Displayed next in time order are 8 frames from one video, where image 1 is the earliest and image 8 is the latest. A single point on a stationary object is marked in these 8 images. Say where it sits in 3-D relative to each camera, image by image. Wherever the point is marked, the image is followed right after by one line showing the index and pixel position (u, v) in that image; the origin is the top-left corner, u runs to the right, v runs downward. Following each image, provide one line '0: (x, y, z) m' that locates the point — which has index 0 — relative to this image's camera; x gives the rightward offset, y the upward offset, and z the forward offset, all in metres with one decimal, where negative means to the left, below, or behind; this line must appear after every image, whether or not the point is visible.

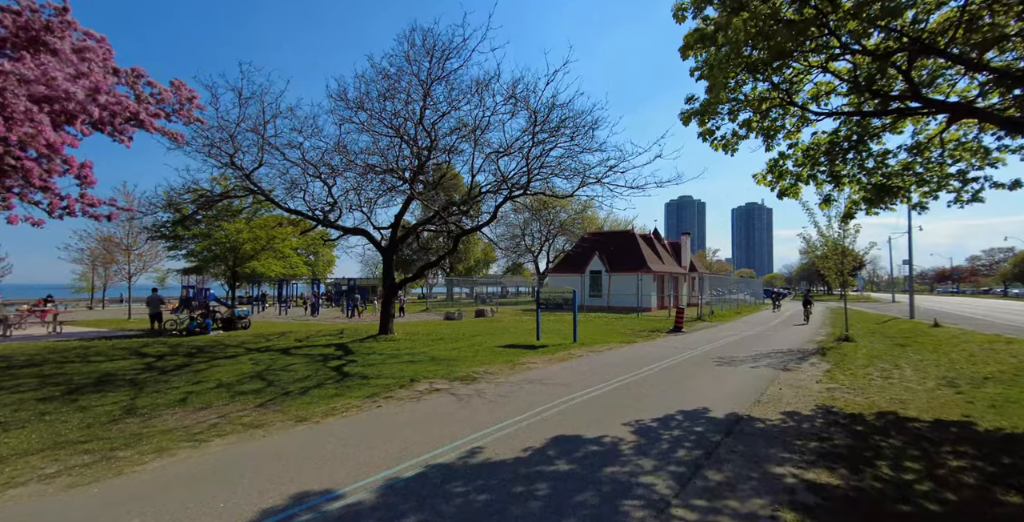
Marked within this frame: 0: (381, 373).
0: (-3.0, -2.6, +10.2) m
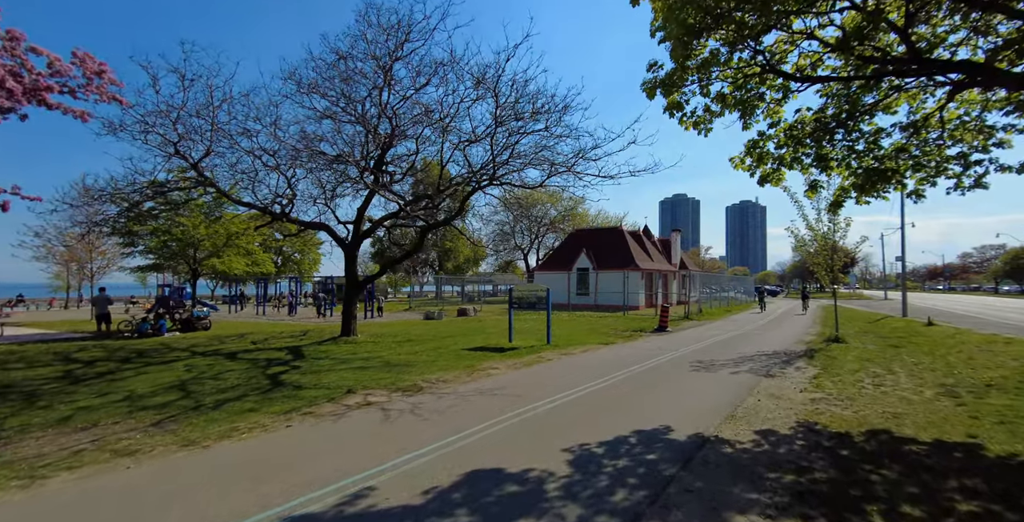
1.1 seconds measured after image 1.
0: (-4.0, -2.5, +9.2) m
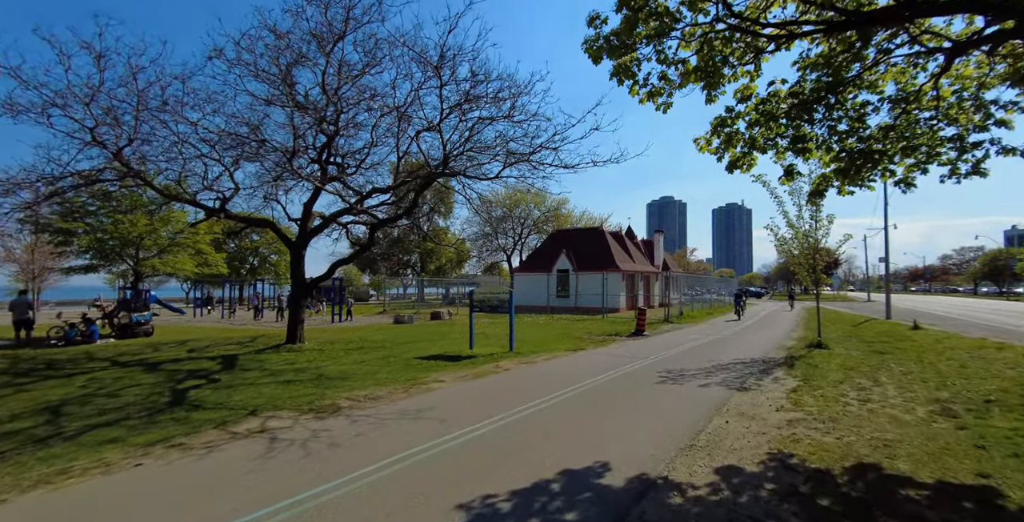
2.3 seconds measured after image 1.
0: (-5.1, -2.5, +7.9) m
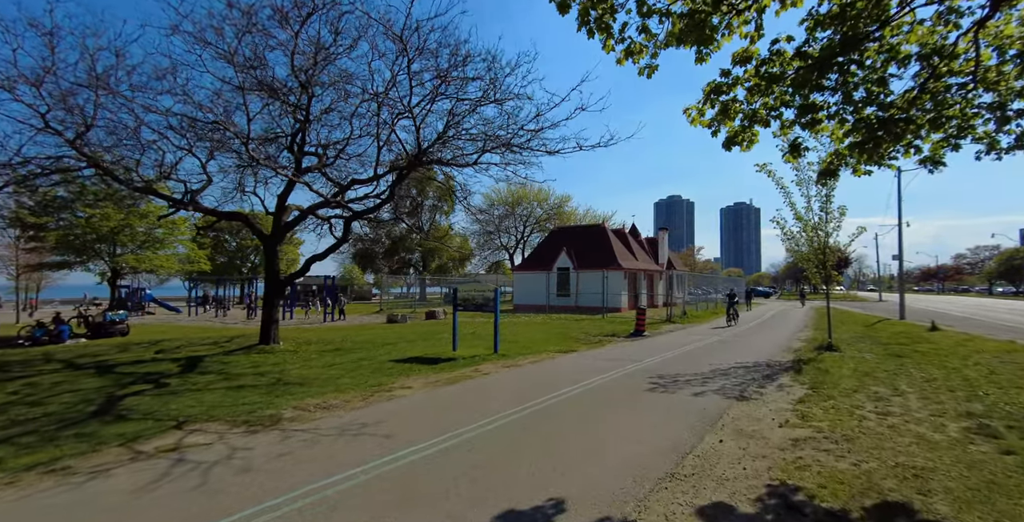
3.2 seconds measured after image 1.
0: (-5.6, -2.4, +7.0) m
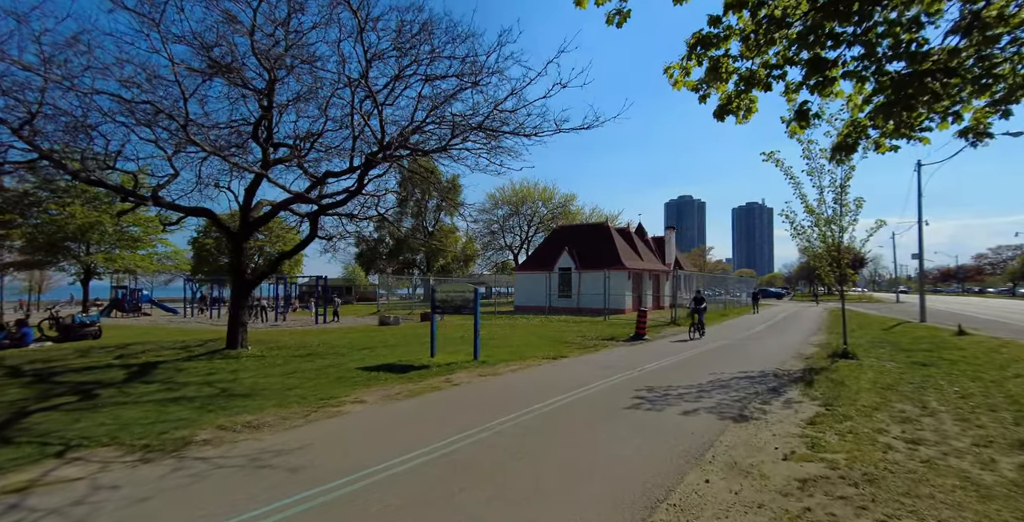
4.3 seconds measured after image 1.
0: (-6.2, -2.3, +6.1) m
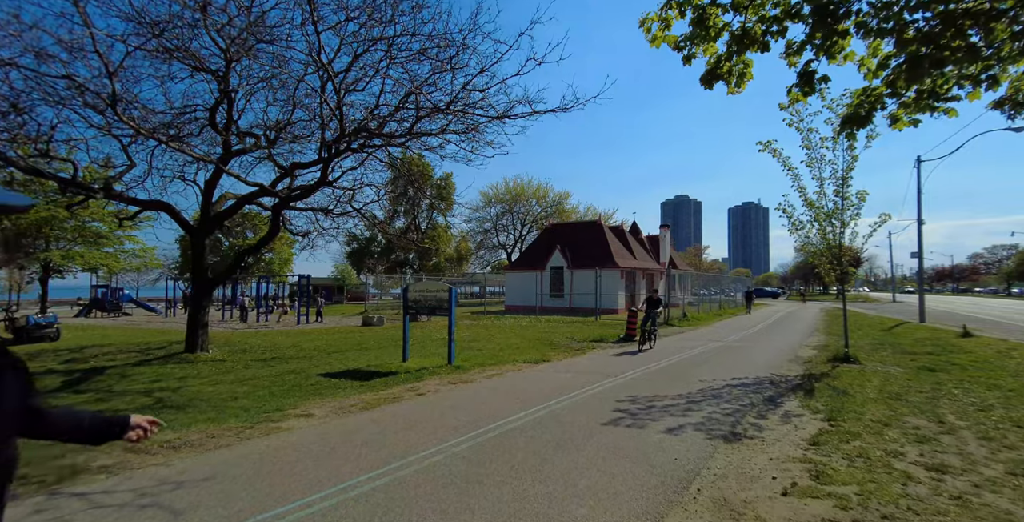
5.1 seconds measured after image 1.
0: (-6.7, -2.2, +5.2) m
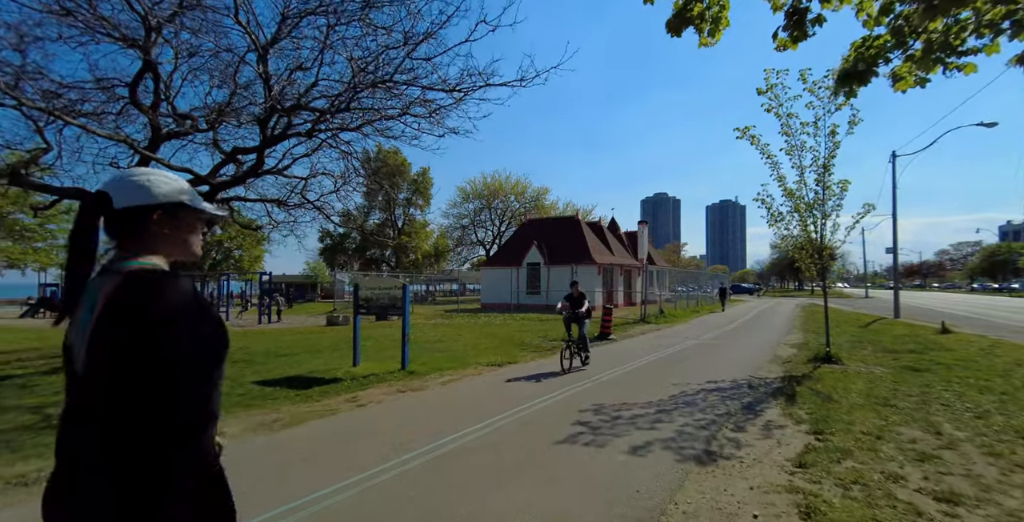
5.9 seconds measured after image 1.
0: (-7.4, -2.1, +4.0) m
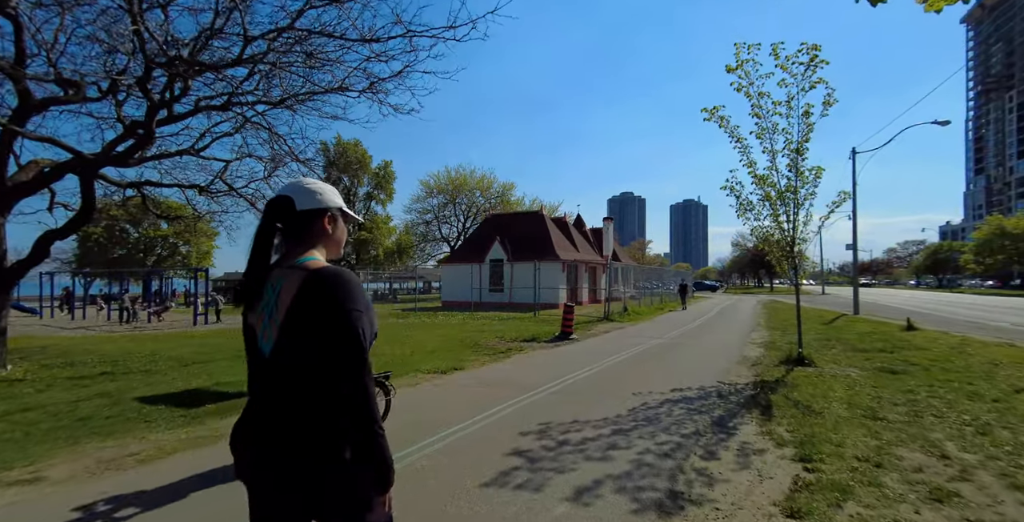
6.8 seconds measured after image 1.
0: (-8.1, -2.0, +2.3) m
